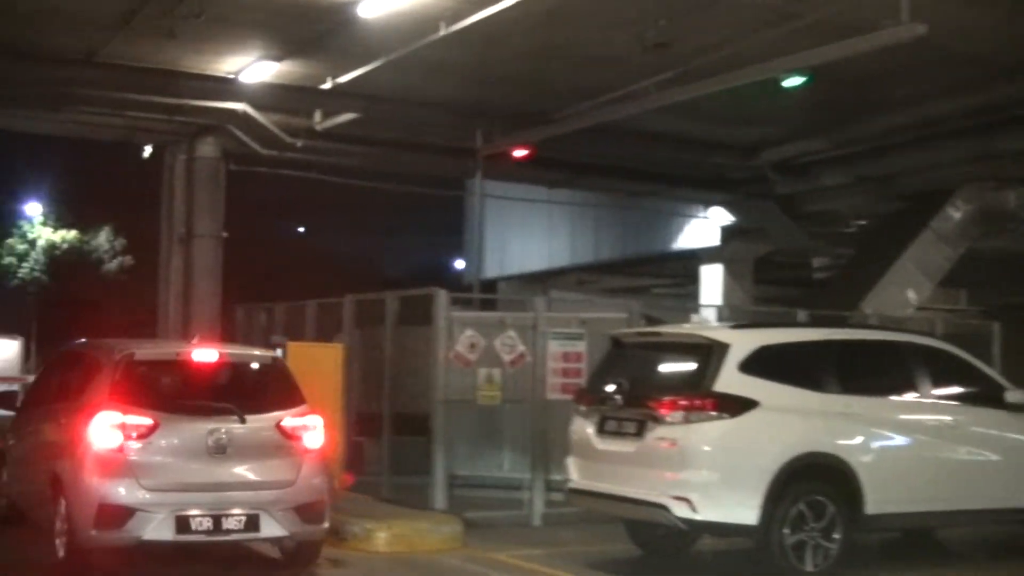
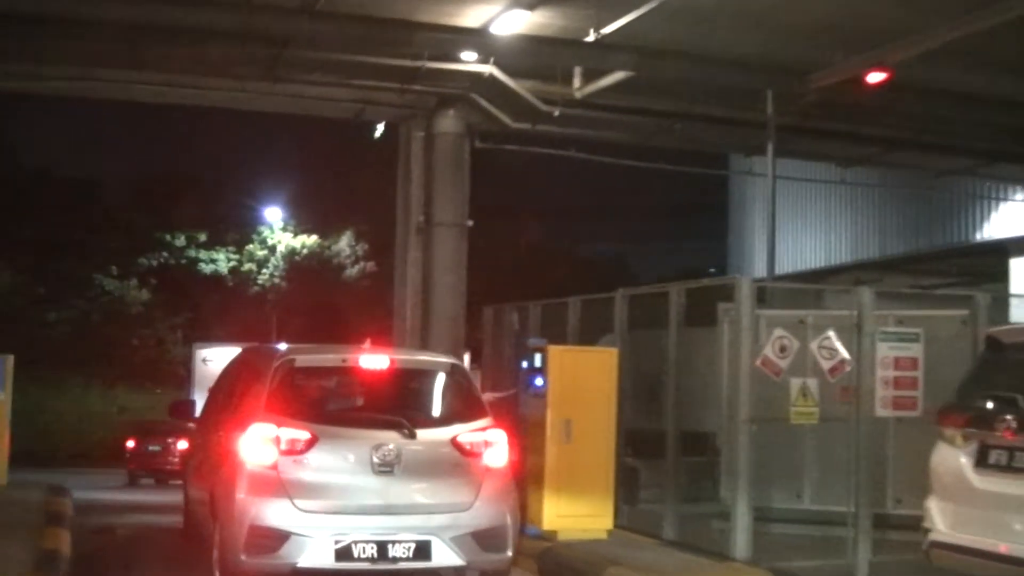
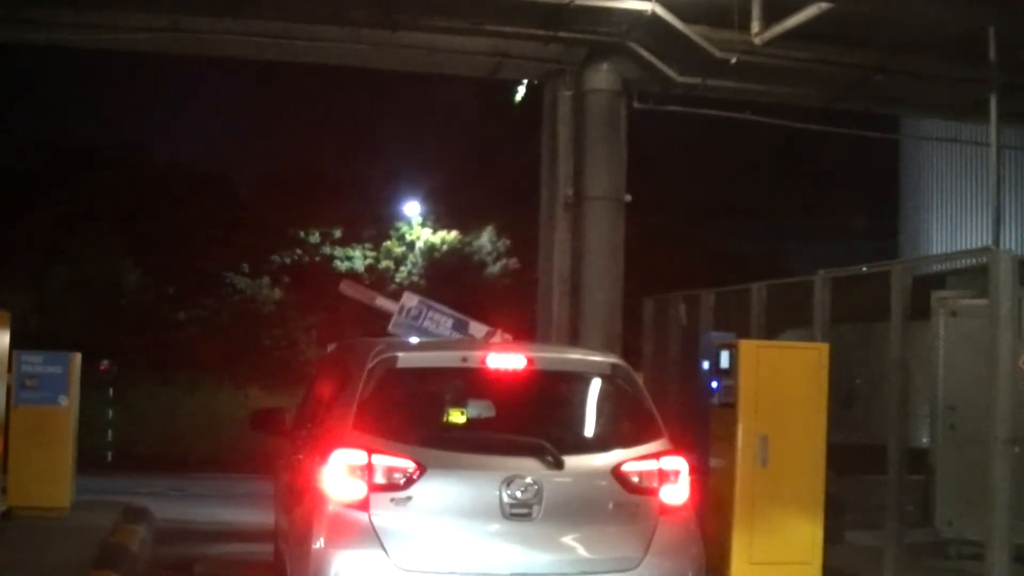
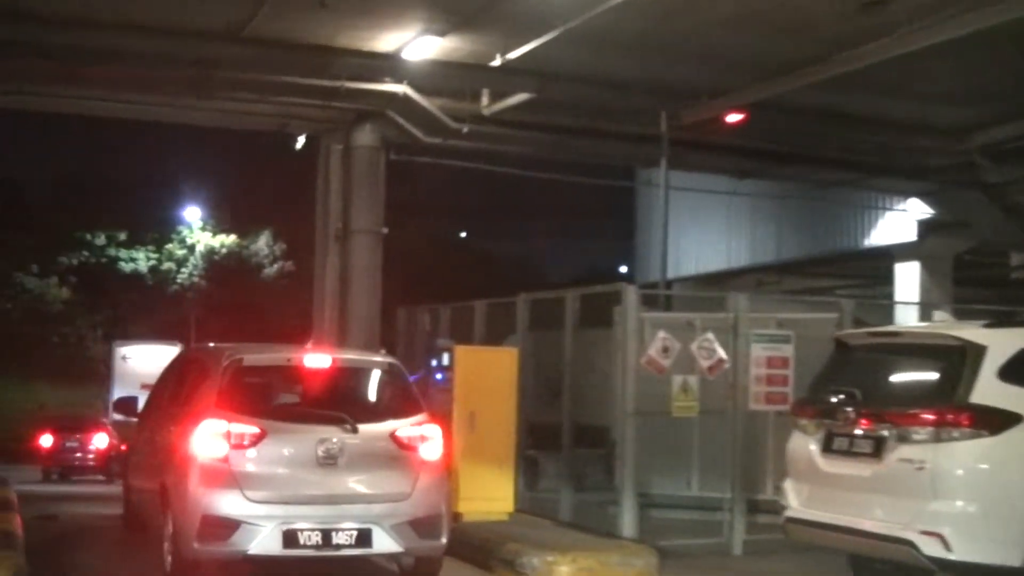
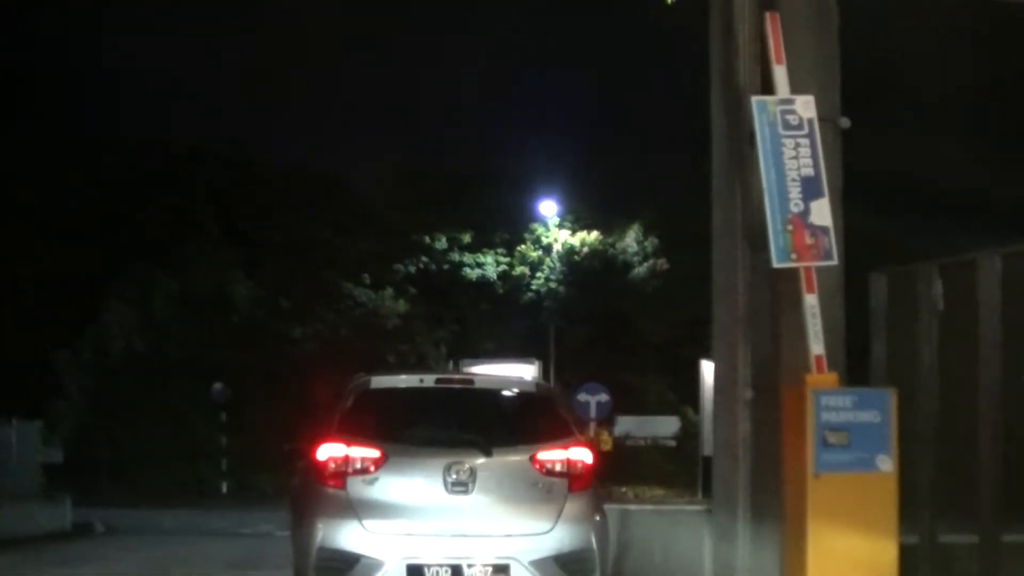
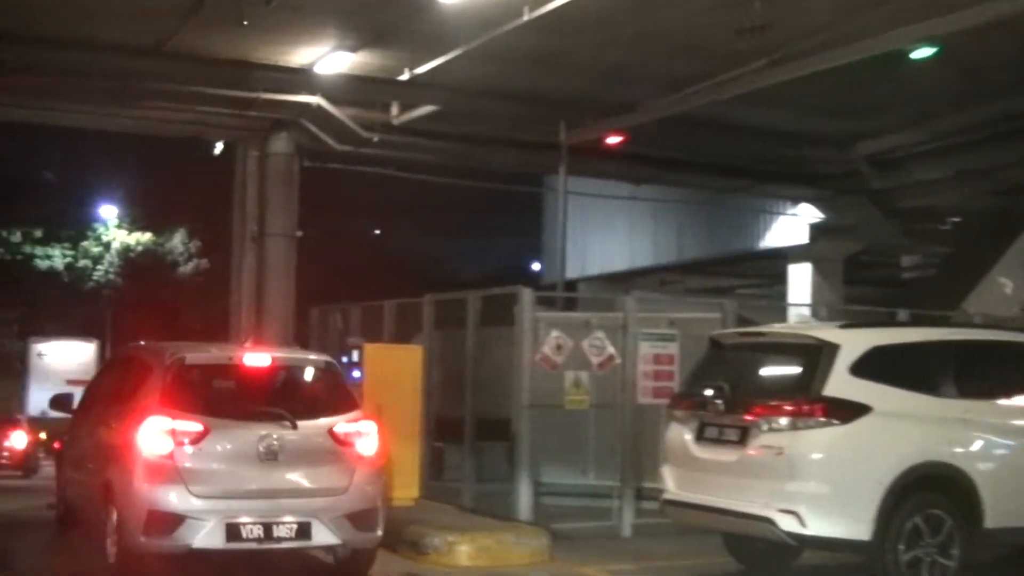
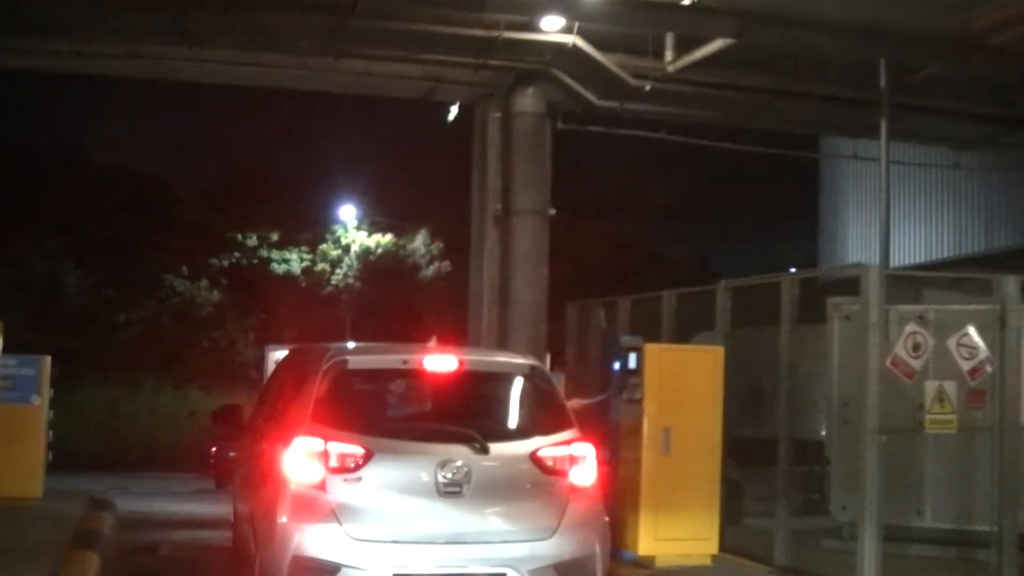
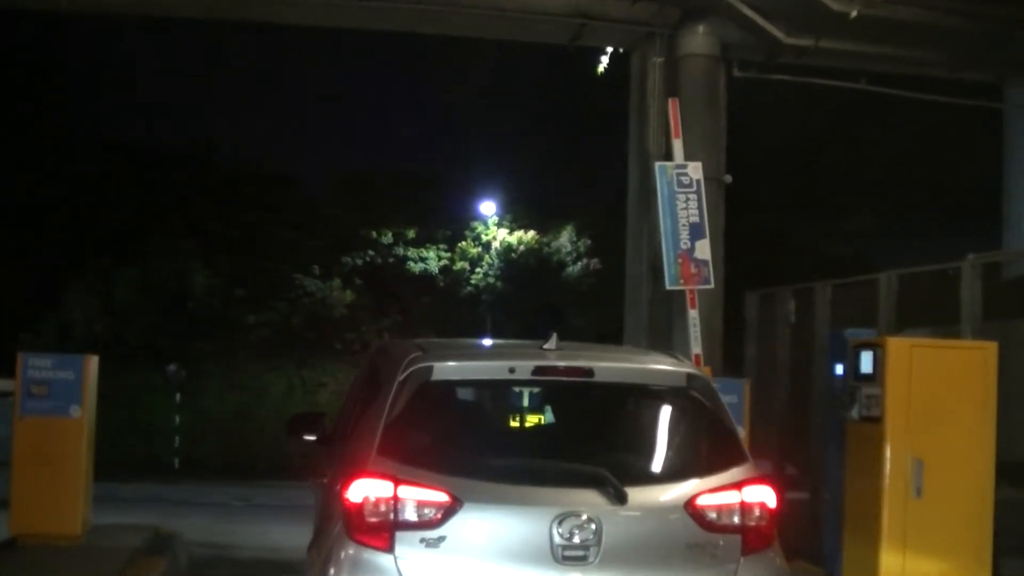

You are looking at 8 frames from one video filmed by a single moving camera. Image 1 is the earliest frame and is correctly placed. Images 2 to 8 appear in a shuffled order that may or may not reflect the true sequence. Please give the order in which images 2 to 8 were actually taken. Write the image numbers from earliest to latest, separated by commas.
6, 4, 2, 7, 3, 8, 5
